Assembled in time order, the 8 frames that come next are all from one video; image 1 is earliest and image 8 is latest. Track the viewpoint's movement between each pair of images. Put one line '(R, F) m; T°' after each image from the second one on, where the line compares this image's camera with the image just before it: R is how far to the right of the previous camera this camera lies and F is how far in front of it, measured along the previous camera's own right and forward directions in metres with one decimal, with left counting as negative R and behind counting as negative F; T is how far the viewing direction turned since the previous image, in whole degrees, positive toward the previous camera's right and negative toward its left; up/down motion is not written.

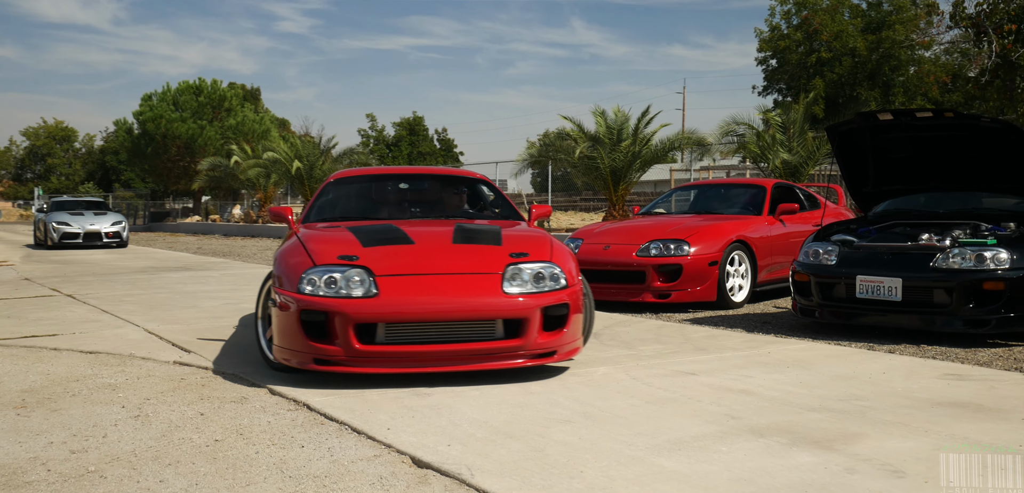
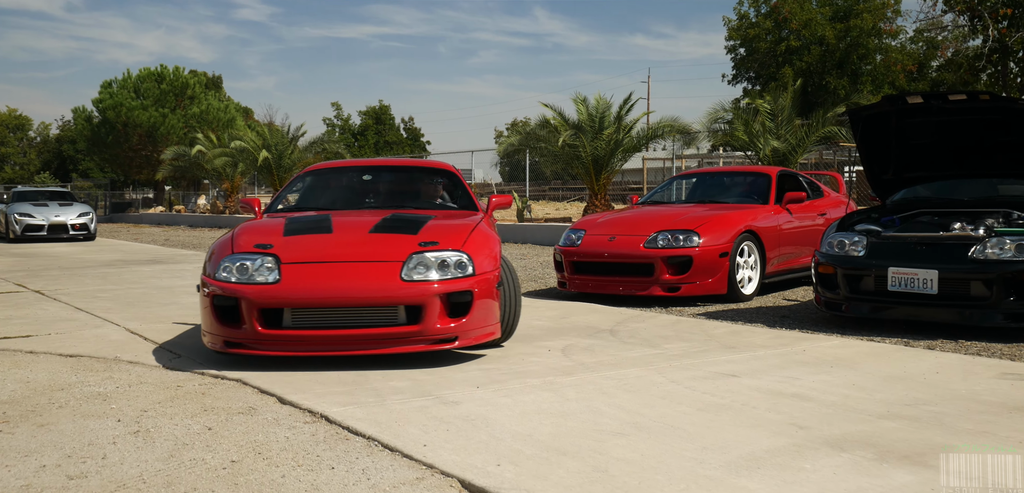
(-0.3, +0.4) m; +2°
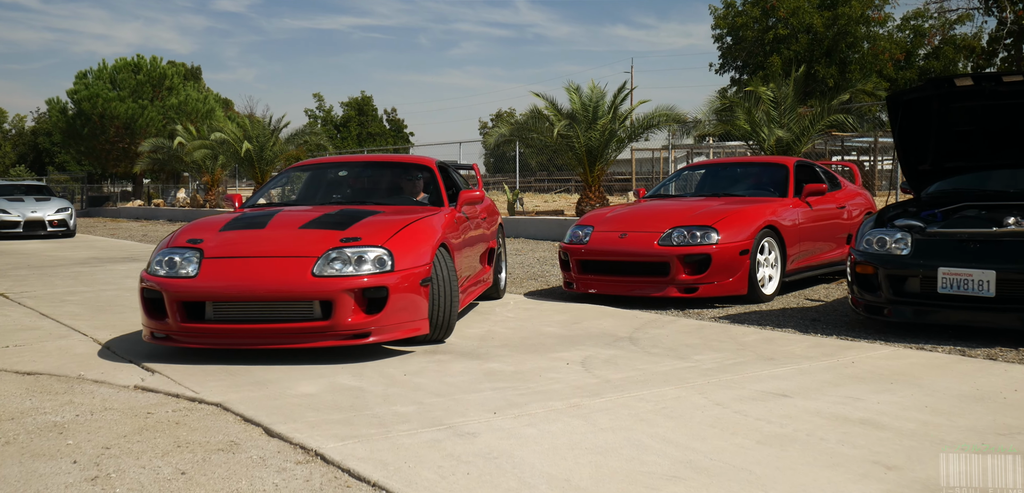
(-0.2, +0.5) m; +1°
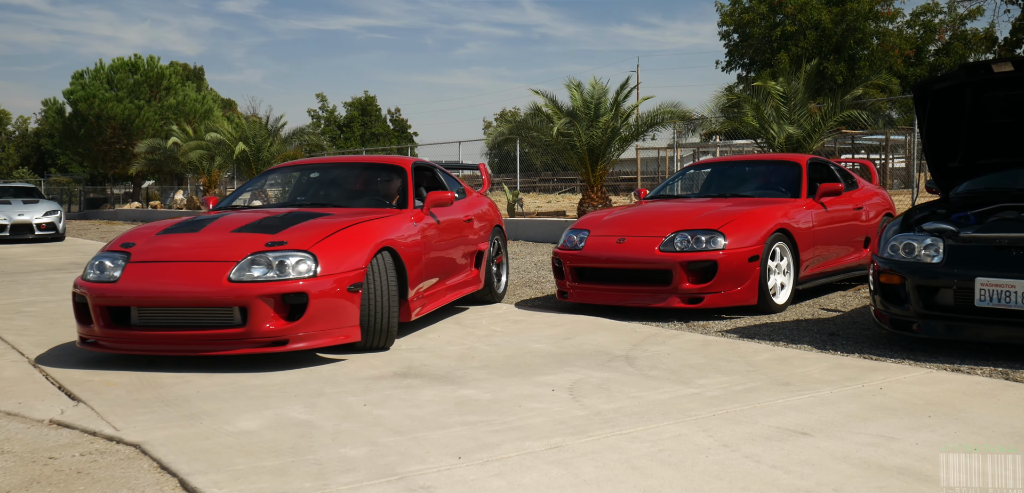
(+0.1, +0.6) m; 0°
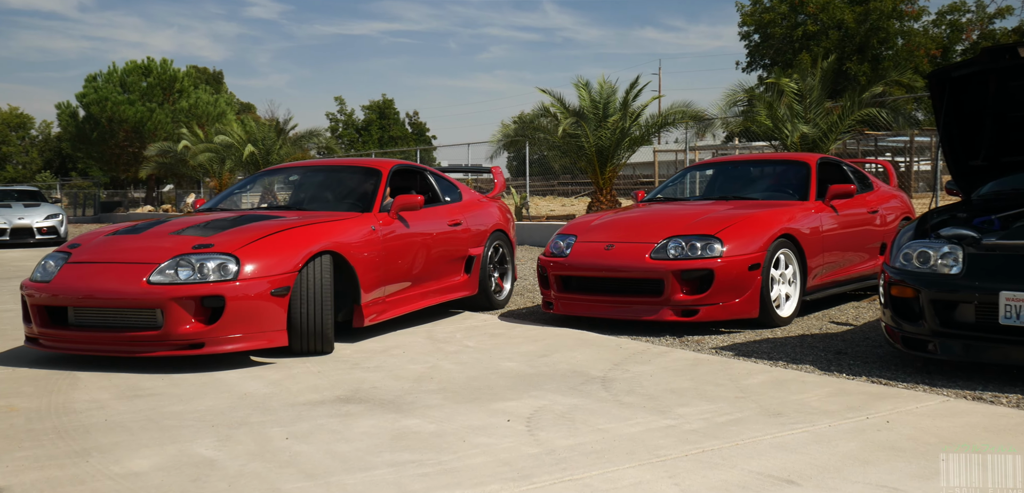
(+0.3, +0.5) m; -1°
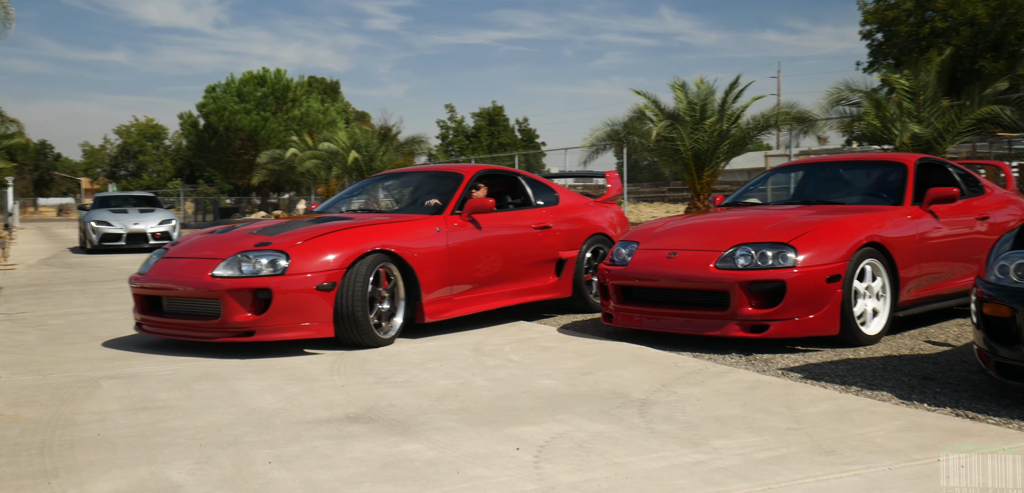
(+0.4, +0.4) m; -8°
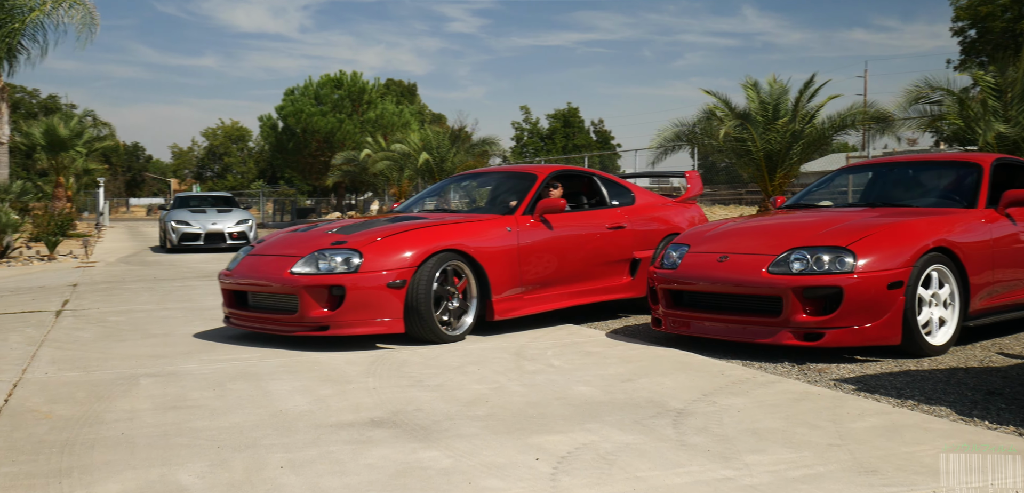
(+0.2, +0.1) m; -5°
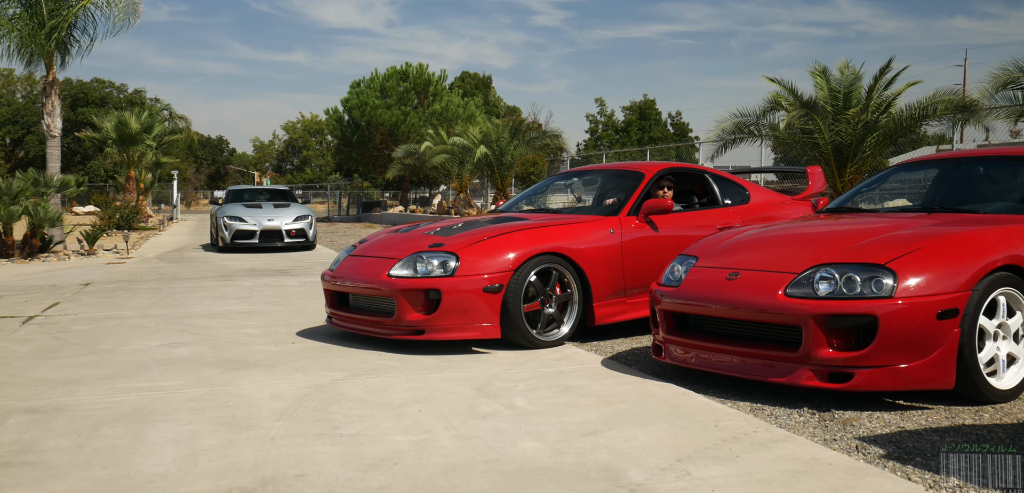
(+0.6, +0.9) m; -5°
